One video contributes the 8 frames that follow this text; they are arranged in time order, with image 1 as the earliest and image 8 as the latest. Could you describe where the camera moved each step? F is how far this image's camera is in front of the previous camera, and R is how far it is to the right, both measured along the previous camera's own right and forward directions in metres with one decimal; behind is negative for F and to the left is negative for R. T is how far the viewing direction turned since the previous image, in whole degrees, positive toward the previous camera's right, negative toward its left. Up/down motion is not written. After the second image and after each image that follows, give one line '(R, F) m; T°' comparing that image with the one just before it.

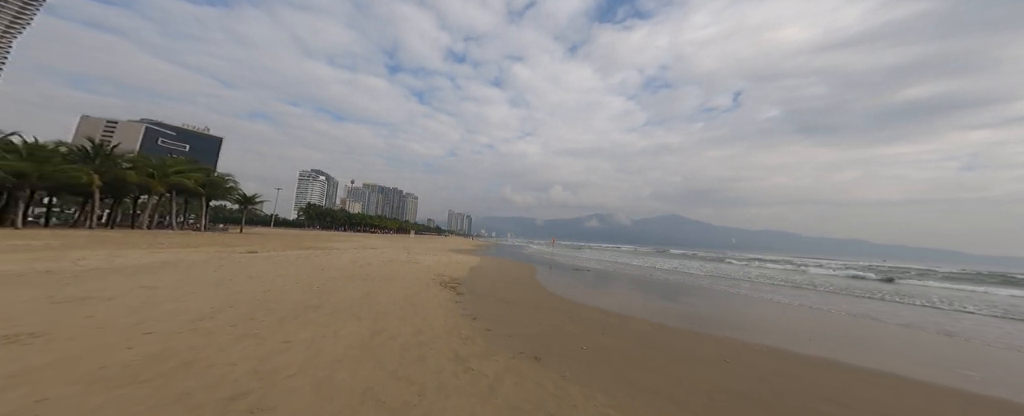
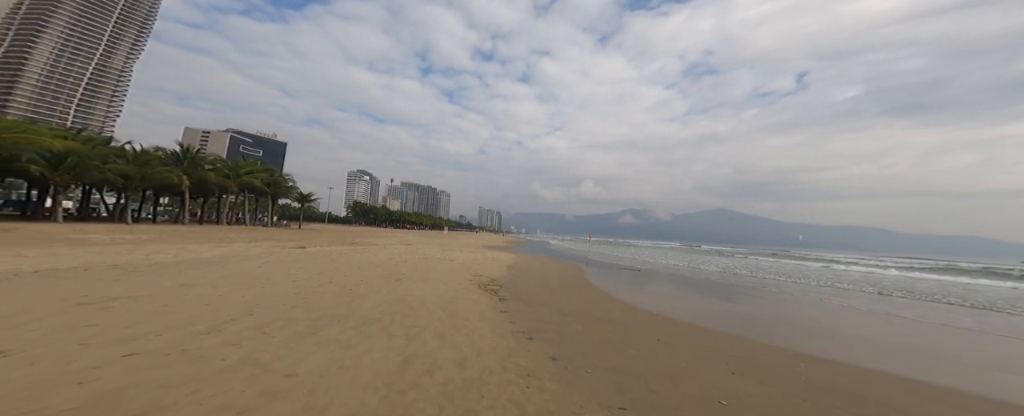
(-0.5, +1.2) m; -7°
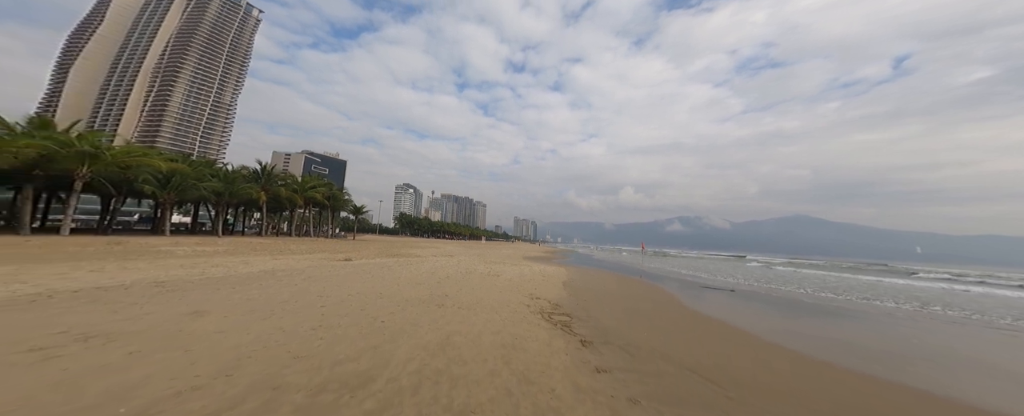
(-0.8, +1.8) m; -7°
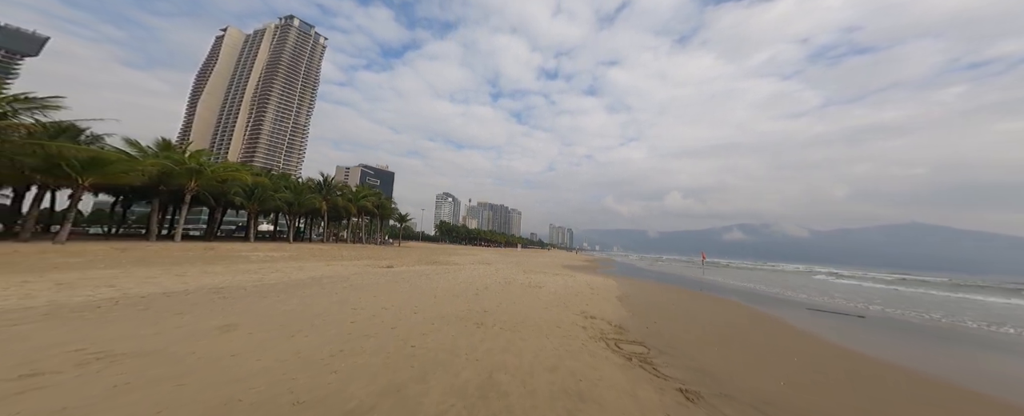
(-0.4, +1.0) m; -7°
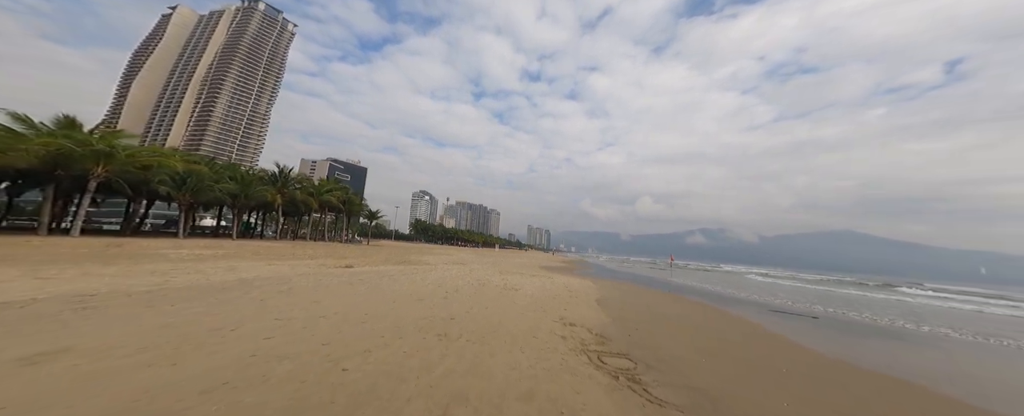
(+0.1, +0.8) m; +4°
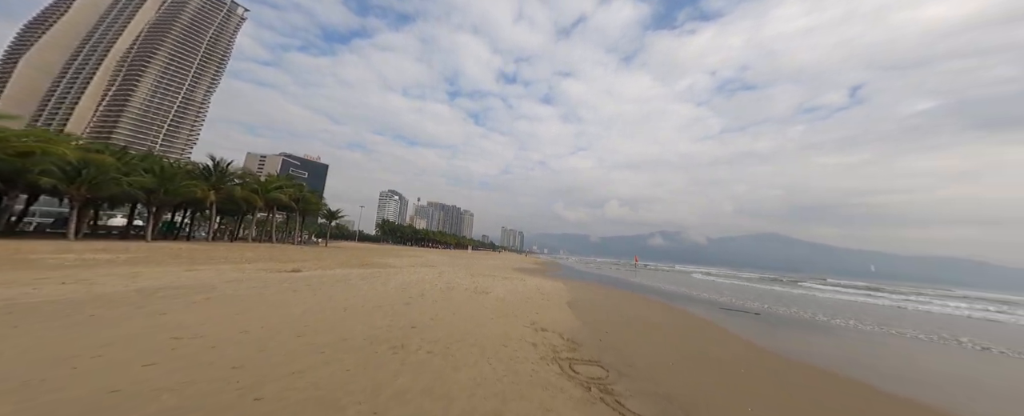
(+0.1, +0.5) m; +5°
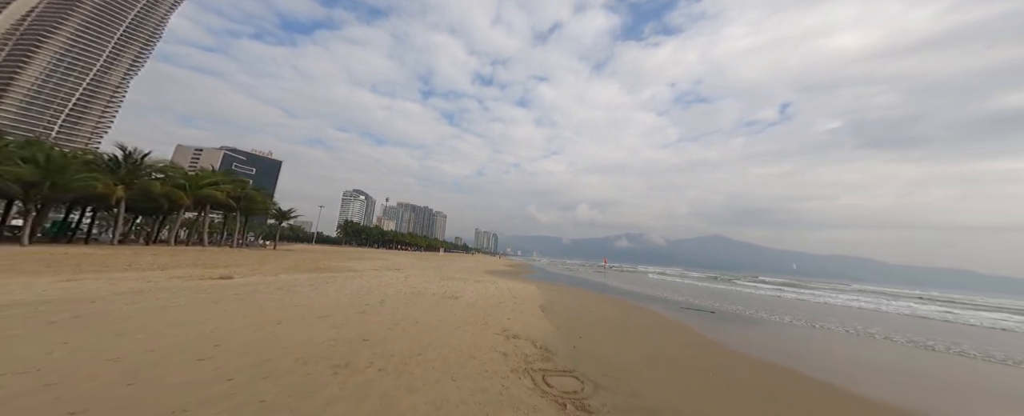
(+0.1, +0.6) m; +5°
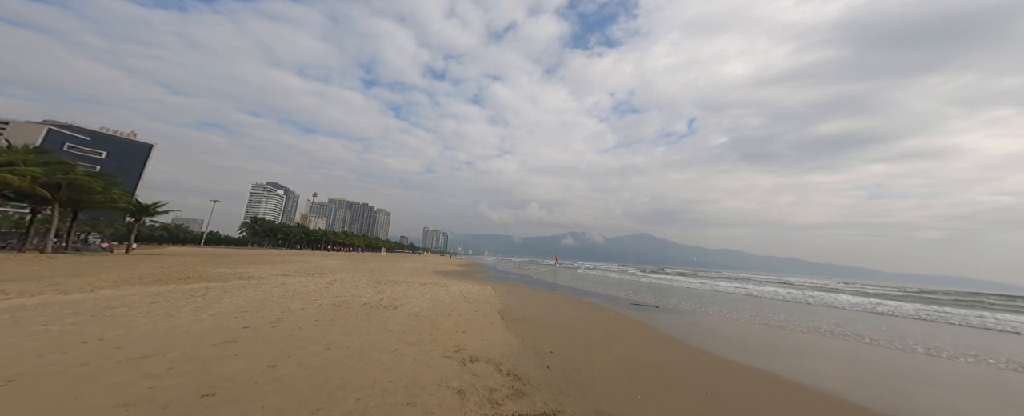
(-0.1, +1.7) m; +10°
